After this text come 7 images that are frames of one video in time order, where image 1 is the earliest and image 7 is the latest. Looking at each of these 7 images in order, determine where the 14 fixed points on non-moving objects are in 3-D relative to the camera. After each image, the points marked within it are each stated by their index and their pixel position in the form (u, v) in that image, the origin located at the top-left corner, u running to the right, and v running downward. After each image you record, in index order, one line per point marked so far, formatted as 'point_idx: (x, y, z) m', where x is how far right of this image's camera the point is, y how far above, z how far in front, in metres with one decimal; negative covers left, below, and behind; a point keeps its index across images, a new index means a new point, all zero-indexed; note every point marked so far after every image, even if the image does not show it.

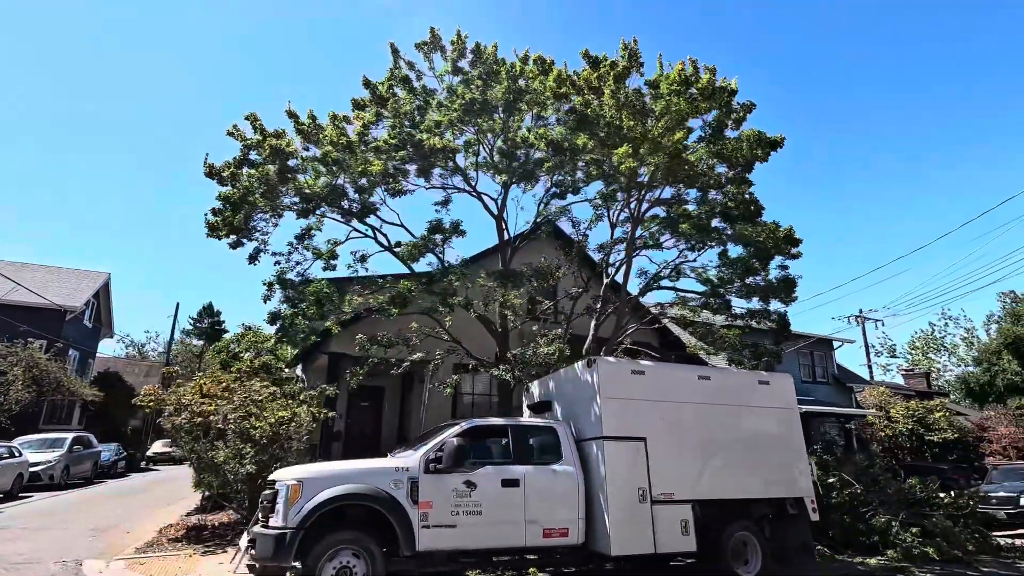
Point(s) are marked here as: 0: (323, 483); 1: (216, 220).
0: (-2.1, -2.2, +6.0) m
1: (-5.6, +1.3, +10.2) m
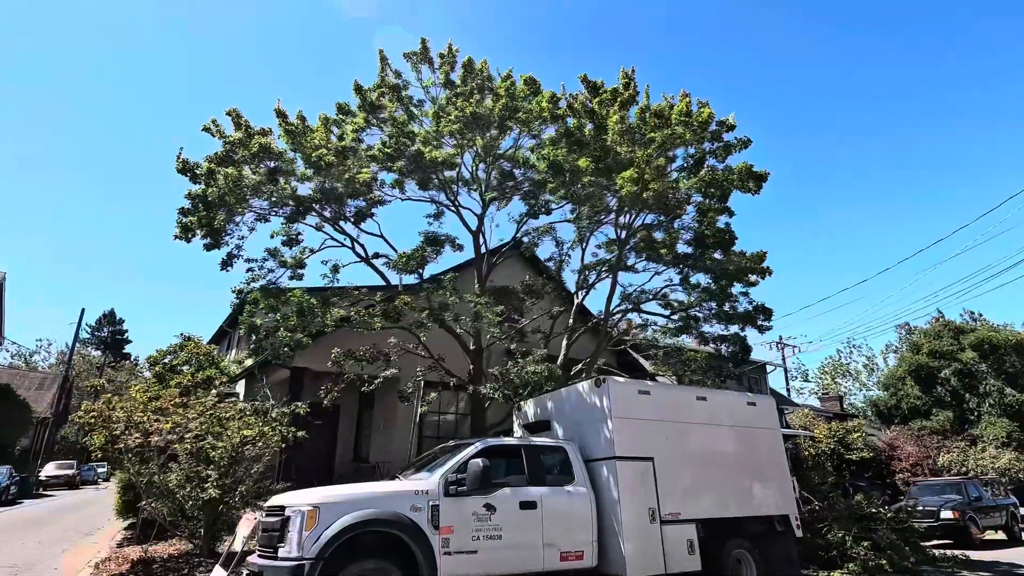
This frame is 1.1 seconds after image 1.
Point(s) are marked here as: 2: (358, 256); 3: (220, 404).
0: (-1.8, -2.3, +5.6) m
1: (-5.7, +1.2, +9.4) m
2: (-3.4, +0.7, +11.8) m
3: (-5.7, -2.3, +10.6) m
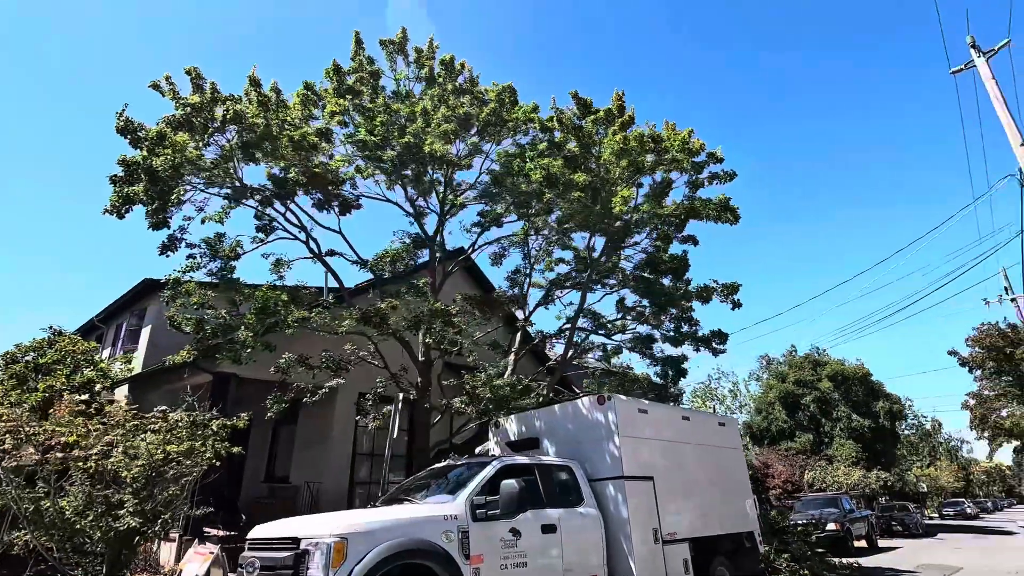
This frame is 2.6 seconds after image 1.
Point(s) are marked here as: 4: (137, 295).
0: (-1.3, -2.2, +4.8) m
1: (-5.7, +1.4, +7.8) m
2: (-4.0, +0.7, +10.6) m
3: (-6.2, -2.1, +8.9) m
4: (-10.8, -0.2, +15.6) m
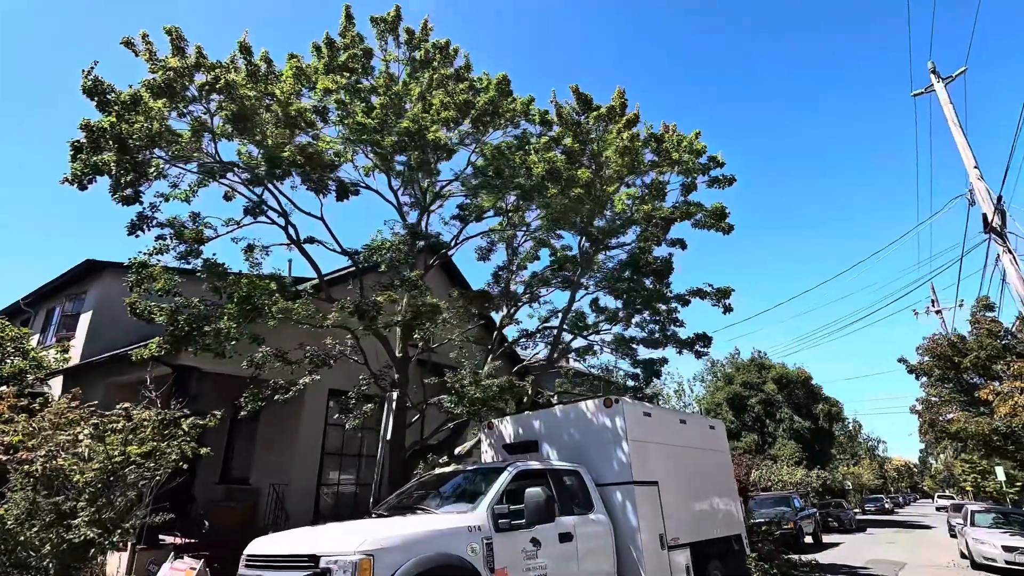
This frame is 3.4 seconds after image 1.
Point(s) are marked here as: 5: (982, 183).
0: (-0.9, -2.2, +4.4) m
1: (-5.5, +1.7, +6.9) m
2: (-4.1, +0.9, +9.9) m
3: (-6.3, -1.8, +7.9) m
4: (-11.5, +0.3, +14.1) m
5: (+12.0, +2.7, +13.8) m
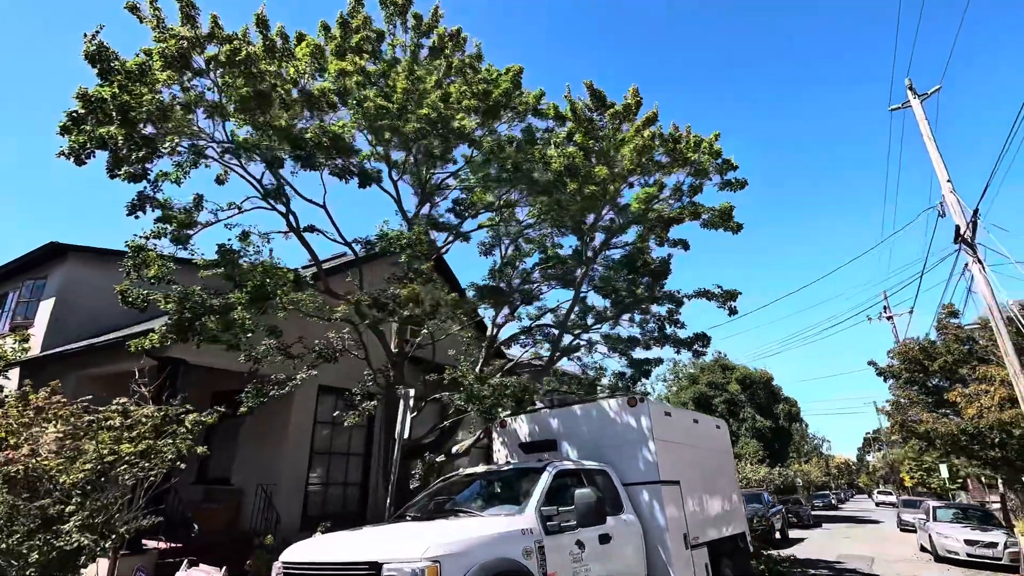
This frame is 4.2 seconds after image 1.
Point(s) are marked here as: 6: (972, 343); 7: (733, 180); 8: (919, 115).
0: (-0.4, -2.1, +4.2) m
1: (-5.0, +1.9, +6.4) m
2: (-3.9, +1.1, +9.4) m
3: (-6.0, -1.6, +7.3) m
4: (-11.6, +0.7, +13.1) m
5: (+11.8, +2.5, +14.5) m
6: (+12.6, -1.5, +14.8) m
7: (+3.8, +1.9, +9.4) m
8: (+11.8, +5.0, +15.7) m
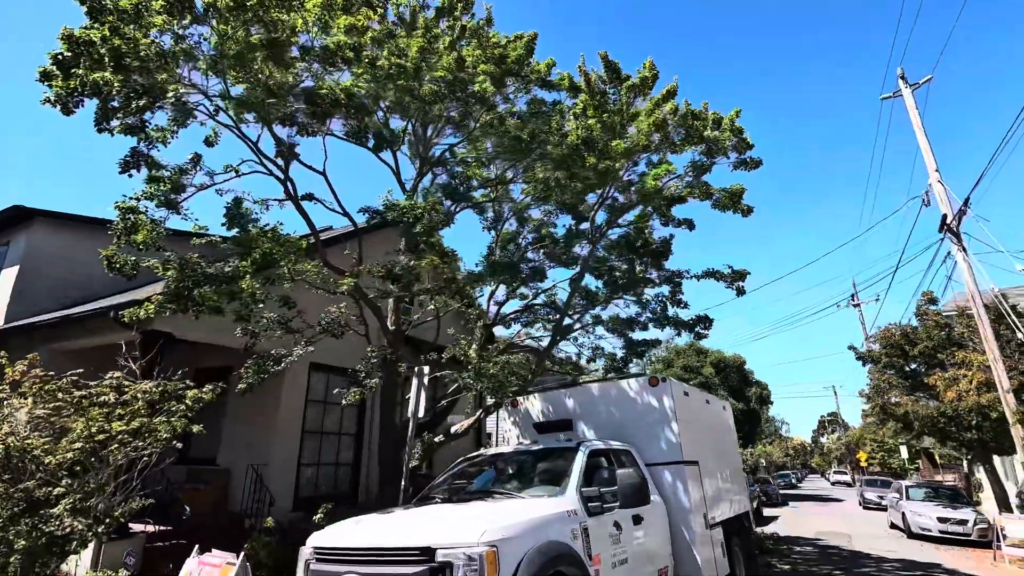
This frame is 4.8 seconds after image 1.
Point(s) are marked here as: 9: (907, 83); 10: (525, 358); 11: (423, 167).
0: (0.0, -1.9, +4.0) m
1: (-4.6, +2.2, +5.7) m
2: (-3.7, +1.6, +8.8) m
3: (-5.7, -1.2, +6.7) m
4: (-11.6, +1.4, +12.1) m
5: (+11.7, +2.8, +14.8) m
6: (+12.4, -1.2, +15.3) m
7: (+4.0, +2.2, +9.2) m
8: (+11.7, +5.4, +15.9) m
9: (+11.6, +6.0, +15.9) m
10: (+0.2, -1.3, +10.1) m
11: (-1.6, +2.2, +9.6) m
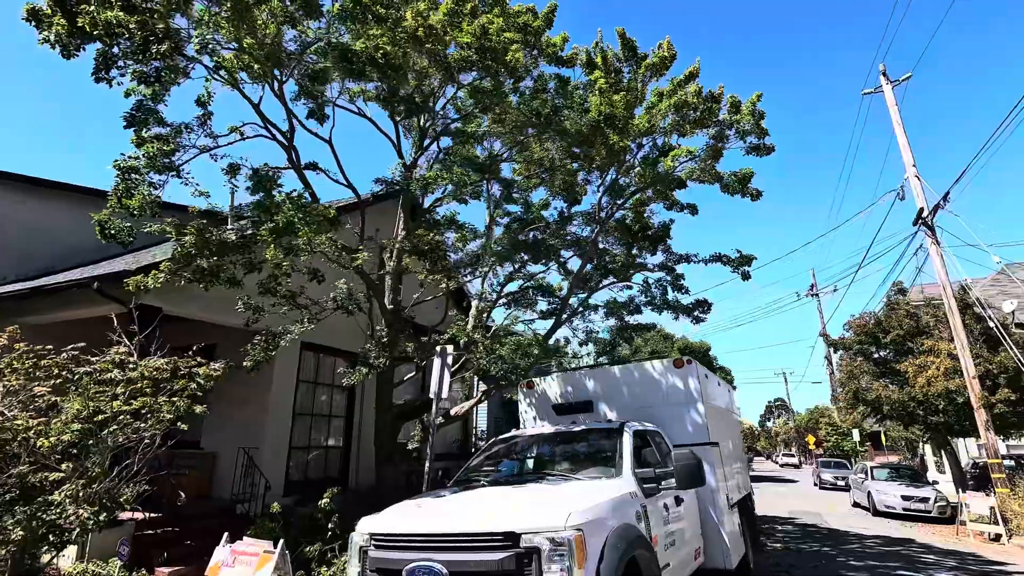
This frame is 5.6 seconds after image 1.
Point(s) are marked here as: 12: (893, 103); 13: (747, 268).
0: (+0.6, -1.7, +3.8) m
1: (-4.1, +2.6, +5.1) m
2: (-3.4, +2.0, +8.3) m
3: (-5.3, -0.8, +6.1) m
4: (-11.5, +2.0, +10.9) m
5: (+11.5, +3.1, +15.4) m
6: (+12.1, -0.9, +16.0) m
7: (+4.3, +2.5, +9.2) m
8: (+11.5, +5.7, +16.4) m
9: (+11.4, +6.3, +16.4) m
10: (+0.3, -1.0, +9.9) m
11: (-1.4, +2.5, +9.2) m
12: (+11.5, +5.6, +16.3) m
13: (+4.3, +0.4, +9.9) m
